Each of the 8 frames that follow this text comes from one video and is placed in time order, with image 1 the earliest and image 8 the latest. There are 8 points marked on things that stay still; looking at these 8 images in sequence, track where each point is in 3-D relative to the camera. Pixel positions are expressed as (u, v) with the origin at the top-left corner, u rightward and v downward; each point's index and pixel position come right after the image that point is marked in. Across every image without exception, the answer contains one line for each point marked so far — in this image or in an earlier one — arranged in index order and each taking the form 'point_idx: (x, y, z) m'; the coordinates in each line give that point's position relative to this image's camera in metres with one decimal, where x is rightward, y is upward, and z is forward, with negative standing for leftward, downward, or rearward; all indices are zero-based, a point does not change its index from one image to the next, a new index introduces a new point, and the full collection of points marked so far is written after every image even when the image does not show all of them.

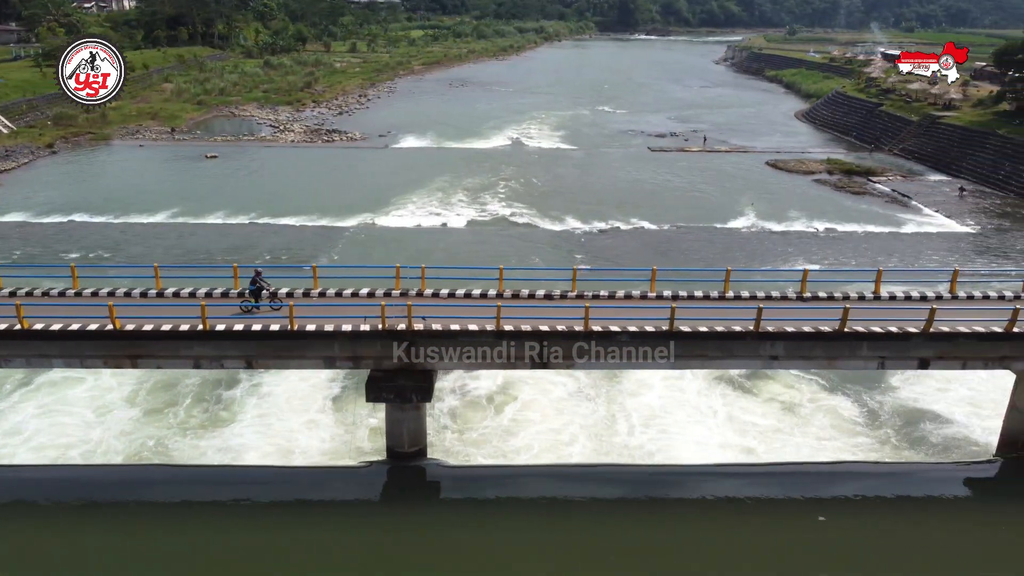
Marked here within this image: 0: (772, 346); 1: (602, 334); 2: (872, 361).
0: (+5.1, -1.1, +16.2) m
1: (+1.6, -0.9, +15.9) m
2: (+7.0, -1.4, +16.3) m
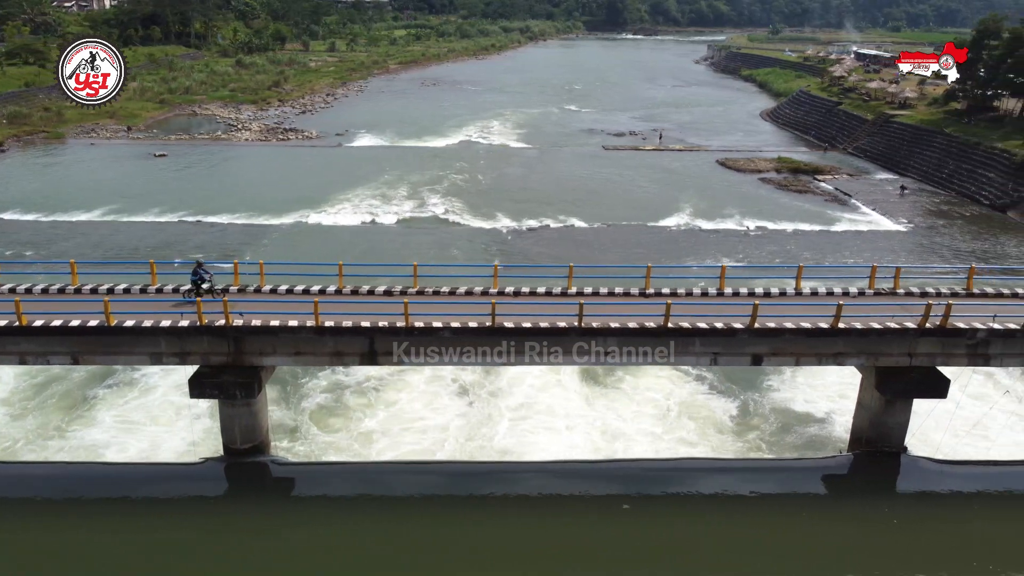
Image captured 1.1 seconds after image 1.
0: (+1.8, -1.0, +16.1) m
1: (-1.7, -0.8, +15.8) m
2: (+3.7, -1.3, +16.2) m
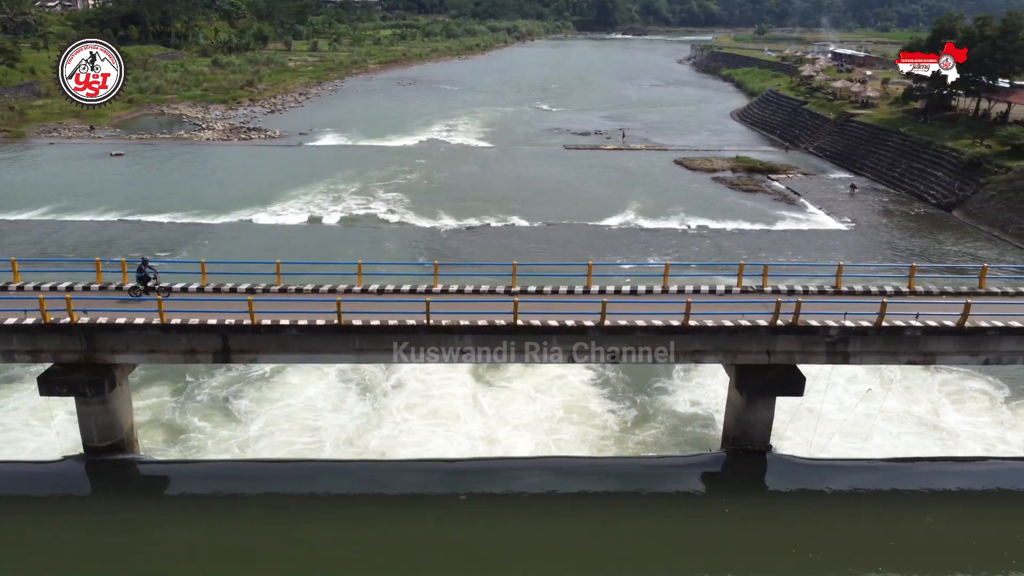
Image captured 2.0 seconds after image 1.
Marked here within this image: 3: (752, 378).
0: (-1.0, -1.0, +16.0) m
1: (-4.6, -0.7, +15.7) m
2: (+0.9, -1.3, +16.2) m
3: (+4.6, -1.8, +16.5) m
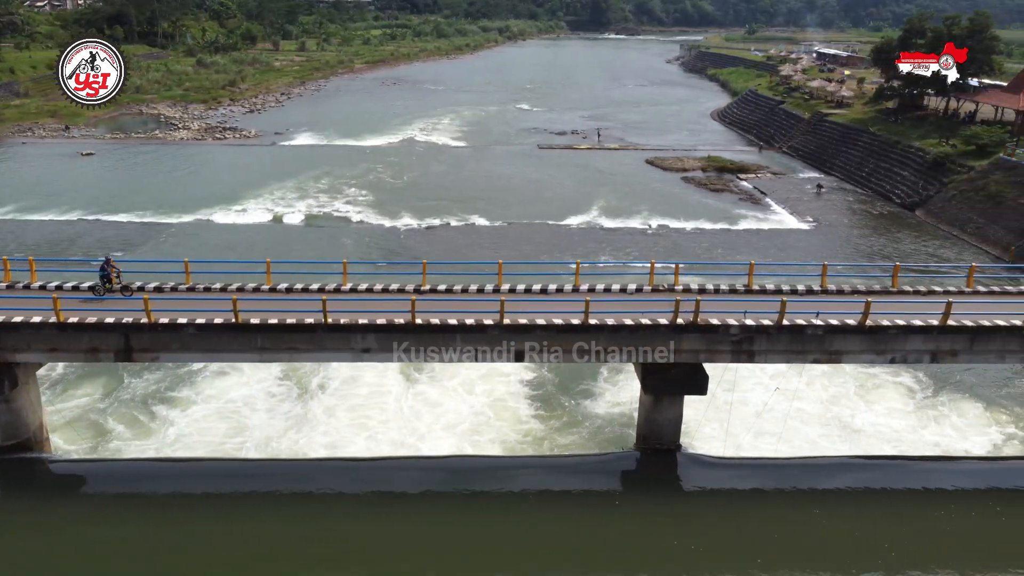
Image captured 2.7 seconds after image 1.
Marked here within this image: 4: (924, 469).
0: (-2.9, -1.0, +16.0) m
1: (-6.4, -0.7, +15.7) m
2: (-1.0, -1.3, +16.1) m
3: (+2.8, -1.7, +16.5) m
4: (+9.1, -3.9, +18.3) m
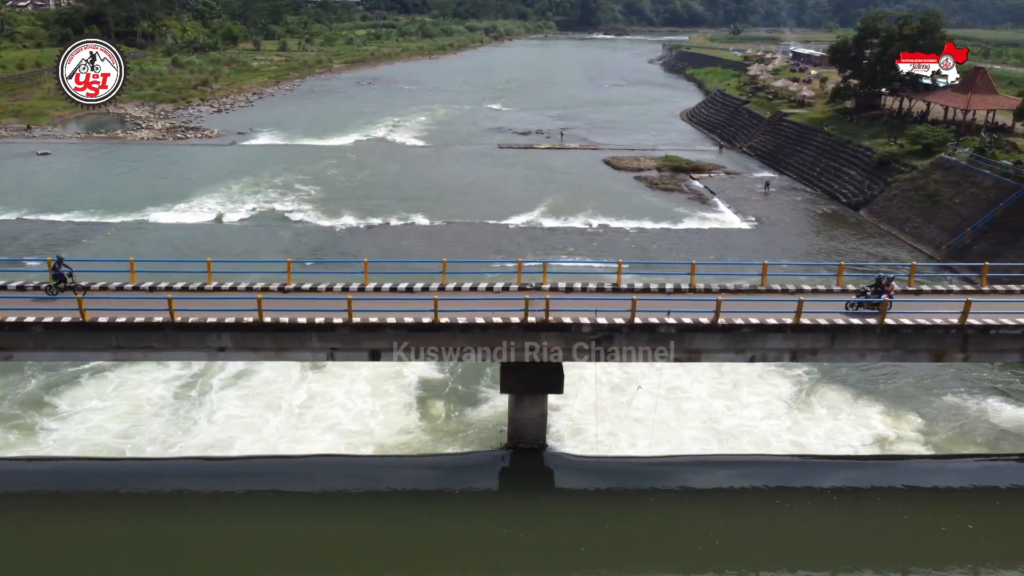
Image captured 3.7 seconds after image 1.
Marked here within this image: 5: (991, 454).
0: (-5.7, -0.9, +15.9) m
1: (-9.2, -0.7, +15.6) m
2: (-3.8, -1.2, +16.1) m
3: (0.0, -1.7, +16.4) m
4: (+6.3, -3.9, +18.2) m
5: (+10.8, -3.7, +18.8) m
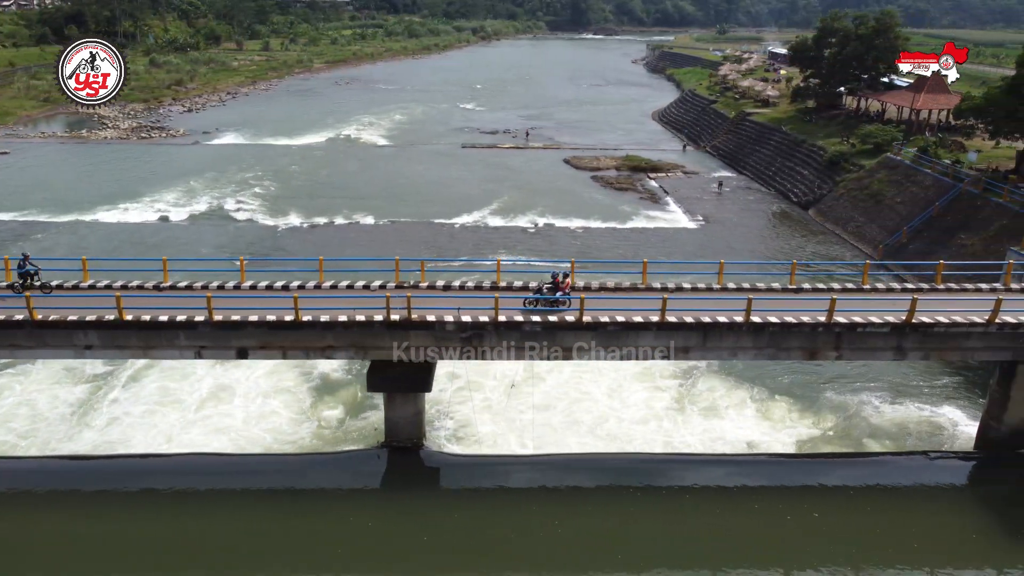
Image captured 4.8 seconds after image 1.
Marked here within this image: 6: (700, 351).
0: (-8.2, -0.9, +15.9) m
1: (-11.8, -0.6, +15.6) m
2: (-6.3, -1.2, +16.0) m
3: (-2.6, -1.7, +16.4) m
4: (+3.8, -3.9, +18.2) m
5: (+8.3, -3.7, +18.8) m
6: (+3.7, -1.3, +16.4) m
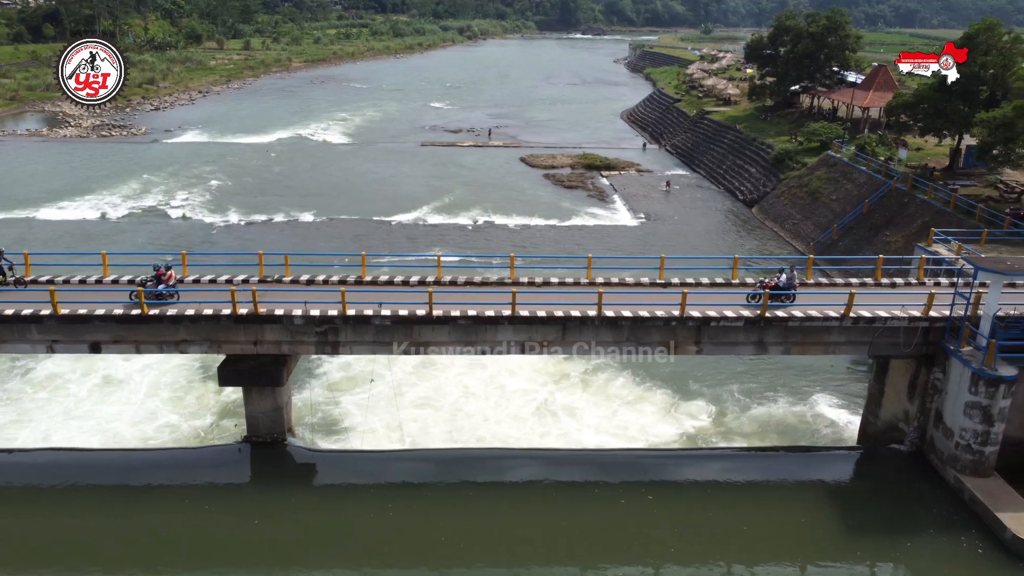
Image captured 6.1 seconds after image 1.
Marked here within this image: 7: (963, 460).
0: (-11.0, -0.8, +15.8) m
1: (-14.6, -0.5, +15.5) m
2: (-9.1, -1.1, +15.9) m
3: (-5.4, -1.6, +16.3) m
4: (+1.0, -3.7, +18.1) m
5: (+5.5, -3.6, +18.7) m
6: (+0.9, -1.1, +16.3) m
7: (+8.4, -3.2, +15.6) m
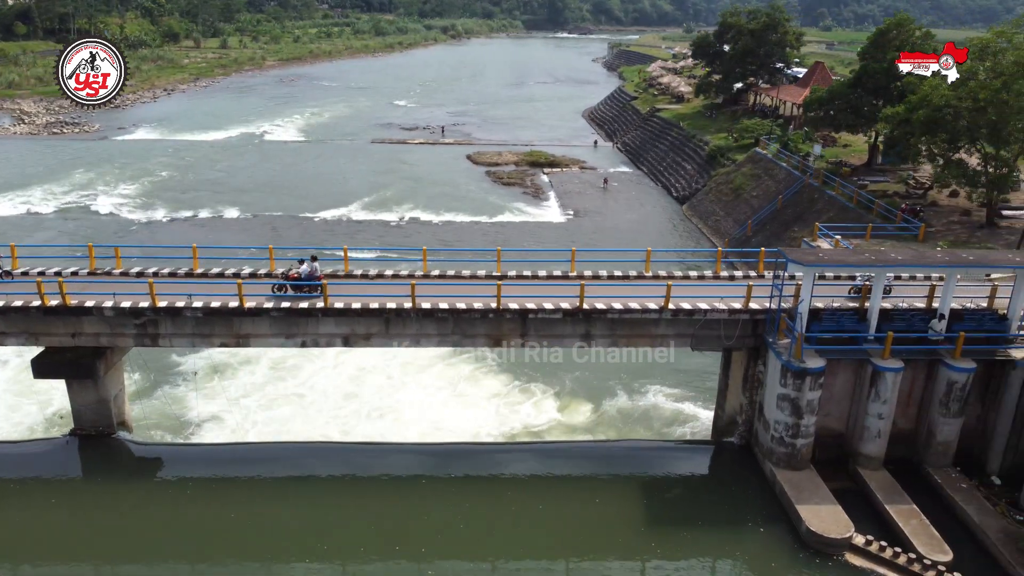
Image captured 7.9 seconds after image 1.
0: (-14.4, -0.6, +15.6) m
1: (-18.0, -0.4, +15.3) m
2: (-12.5, -0.9, +15.8) m
3: (-8.8, -1.4, +16.2) m
4: (-2.5, -3.6, +18.0) m
5: (+2.0, -3.4, +18.6) m
6: (-2.6, -1.0, +16.2) m
7: (+4.9, -3.1, +15.5) m
